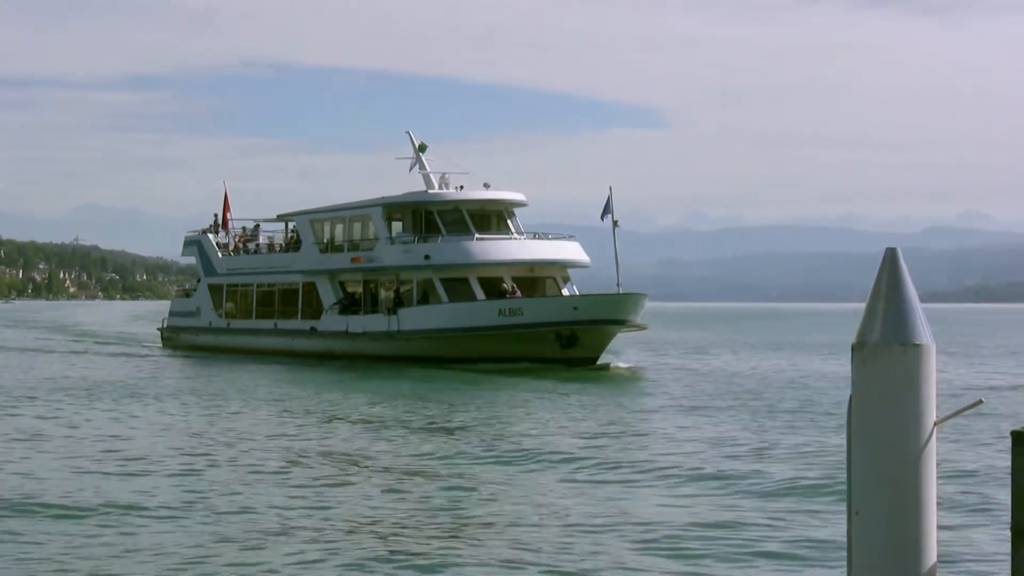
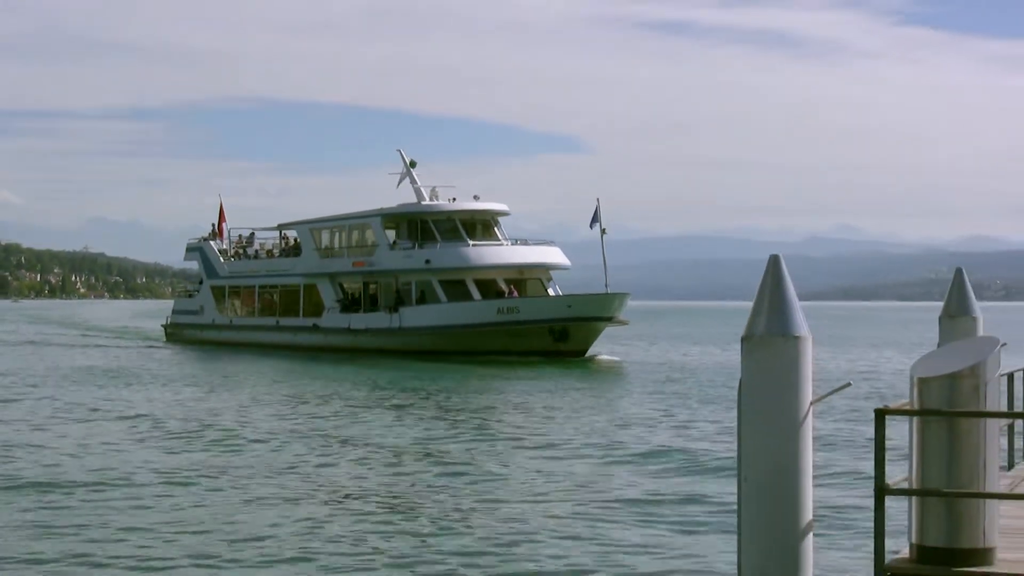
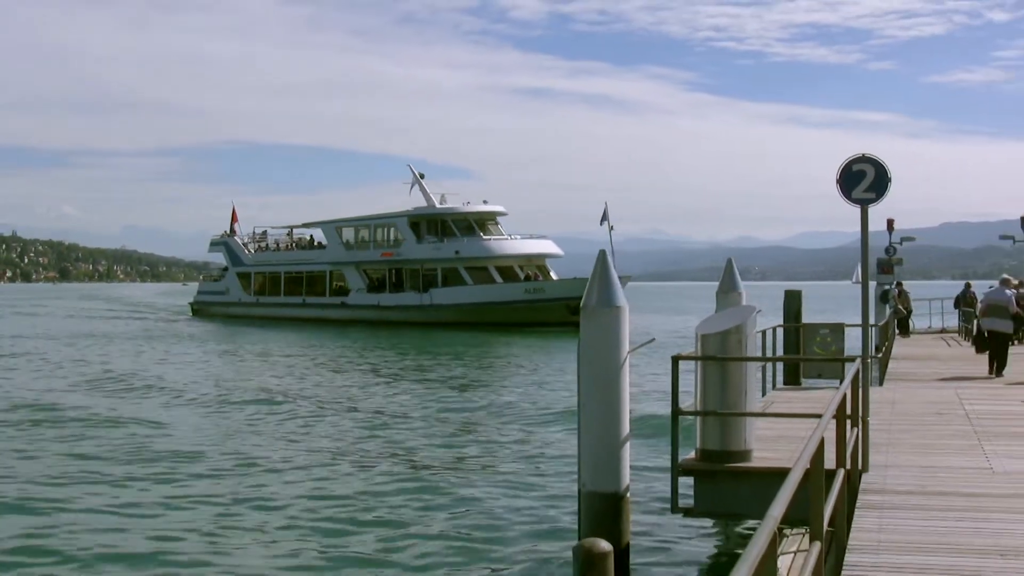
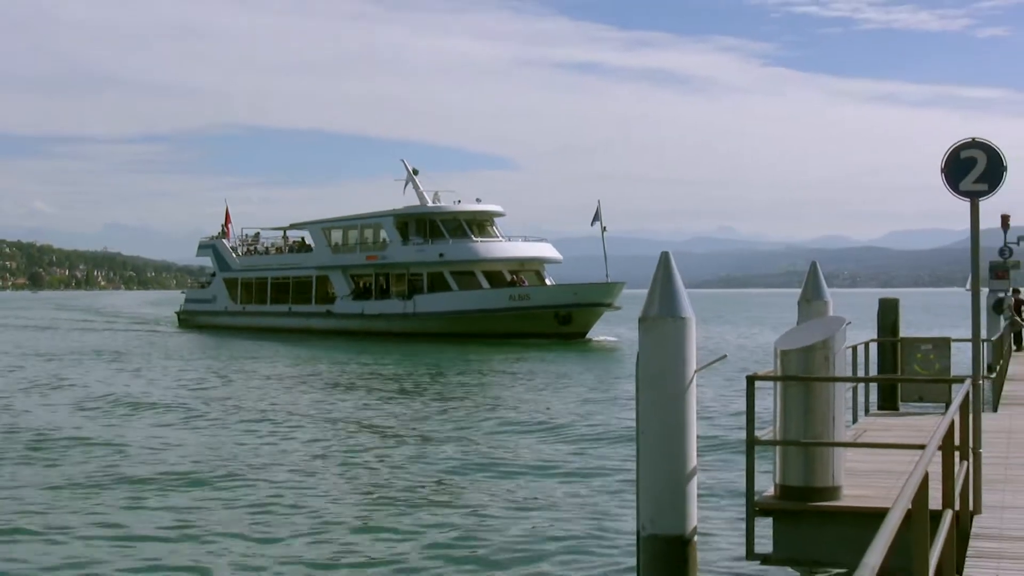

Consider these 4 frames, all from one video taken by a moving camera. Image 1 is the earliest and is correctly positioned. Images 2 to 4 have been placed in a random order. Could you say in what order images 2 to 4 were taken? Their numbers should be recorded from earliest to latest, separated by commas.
2, 4, 3
